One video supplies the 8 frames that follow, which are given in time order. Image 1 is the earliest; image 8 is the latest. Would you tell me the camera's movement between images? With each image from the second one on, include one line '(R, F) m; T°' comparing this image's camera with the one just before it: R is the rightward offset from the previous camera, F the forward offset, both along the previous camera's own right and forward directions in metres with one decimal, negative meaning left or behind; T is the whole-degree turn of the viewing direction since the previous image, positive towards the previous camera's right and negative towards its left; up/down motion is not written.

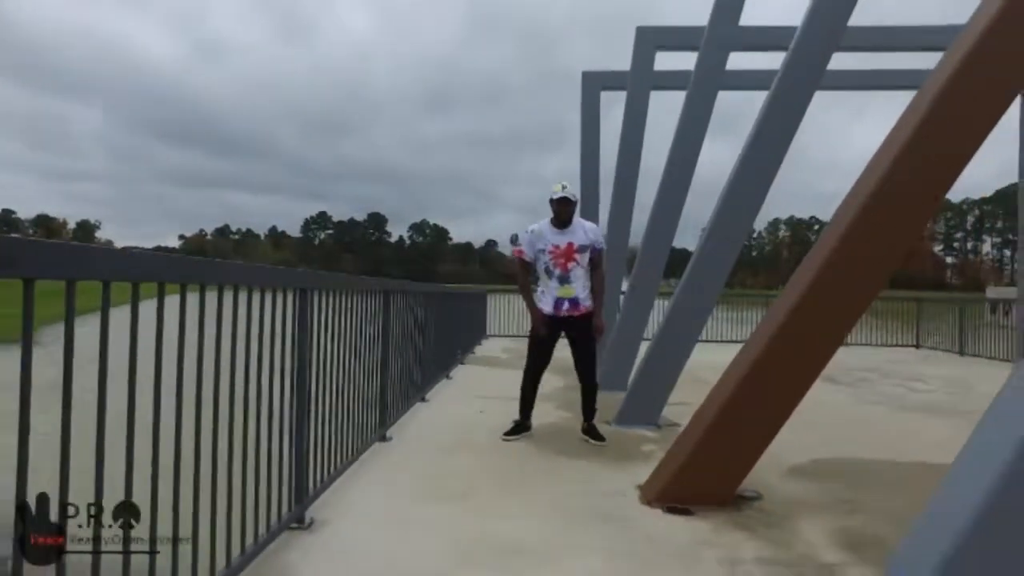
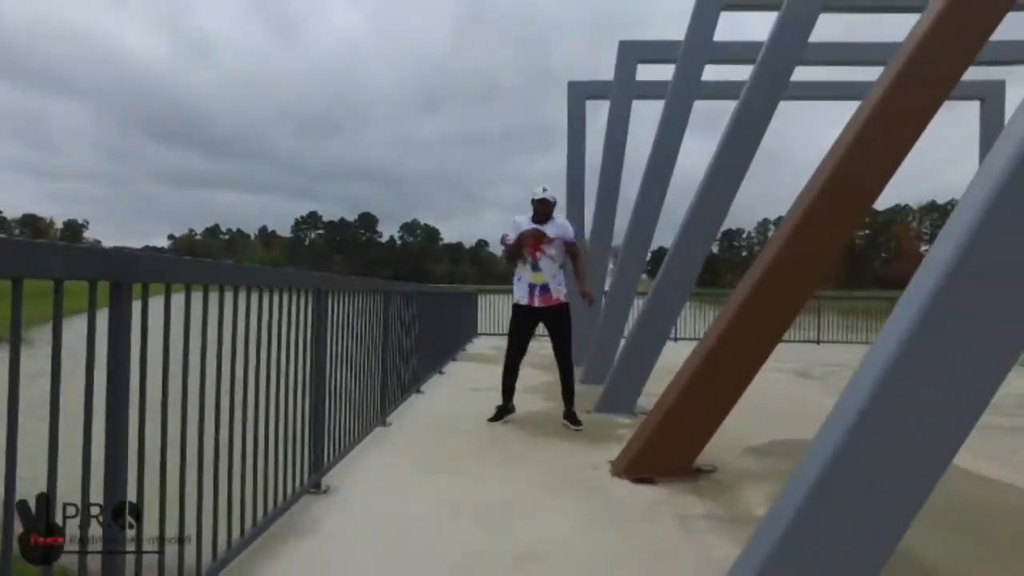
(0.0, -0.6) m; +1°
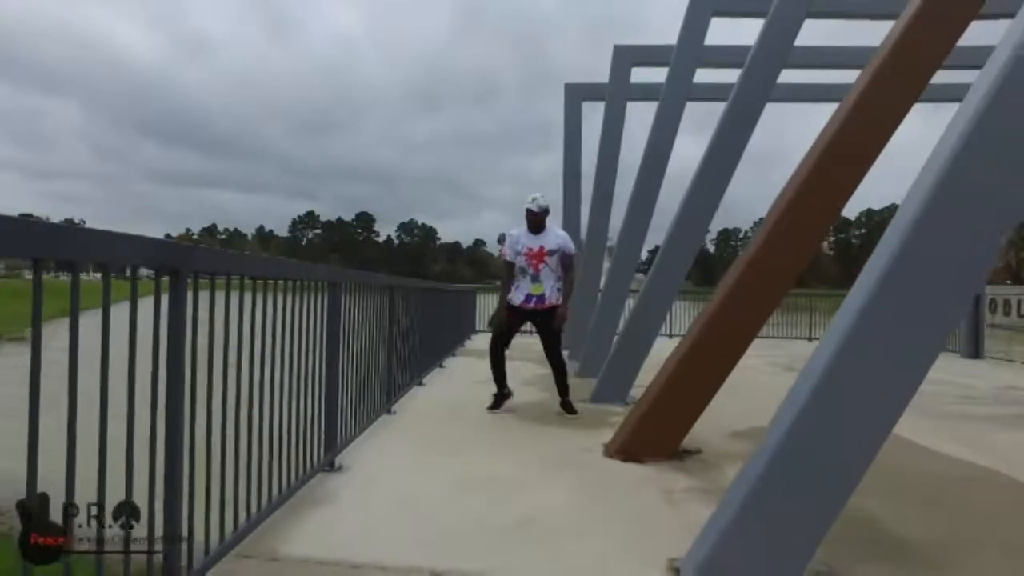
(0.0, -0.3) m; 0°
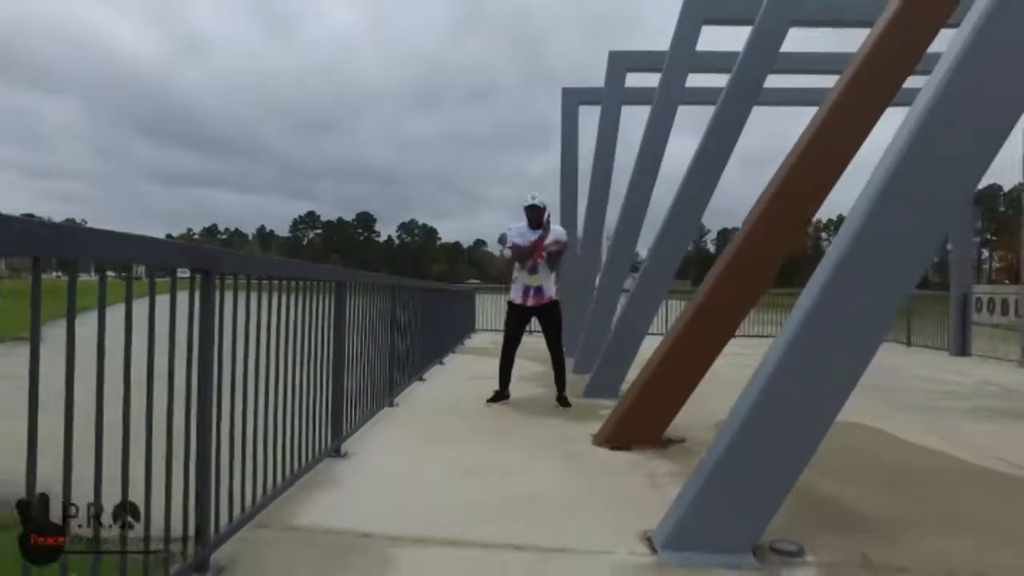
(0.0, -0.3) m; 0°
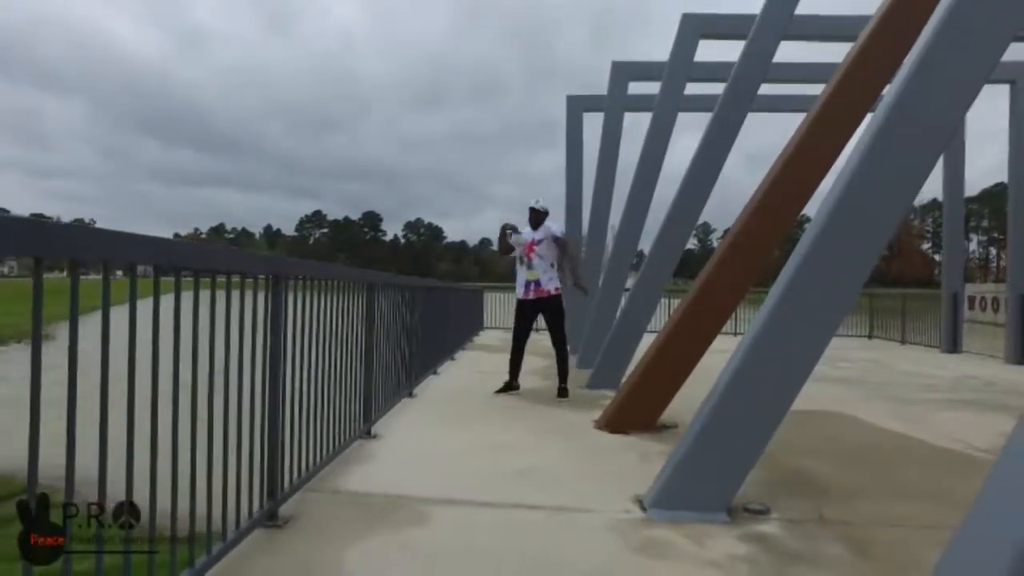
(0.0, -0.6) m; 0°
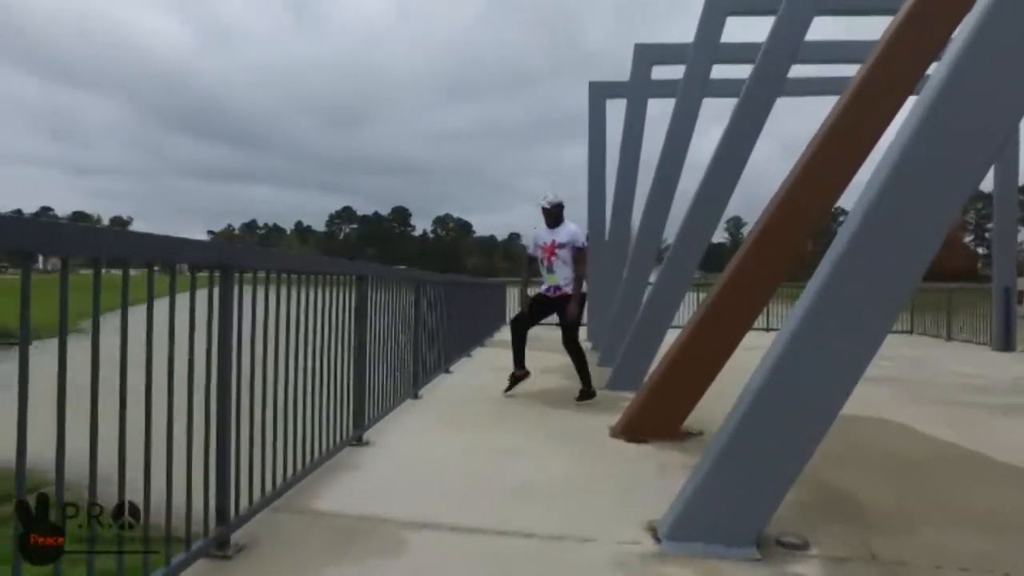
(+0.1, +0.5) m; -2°
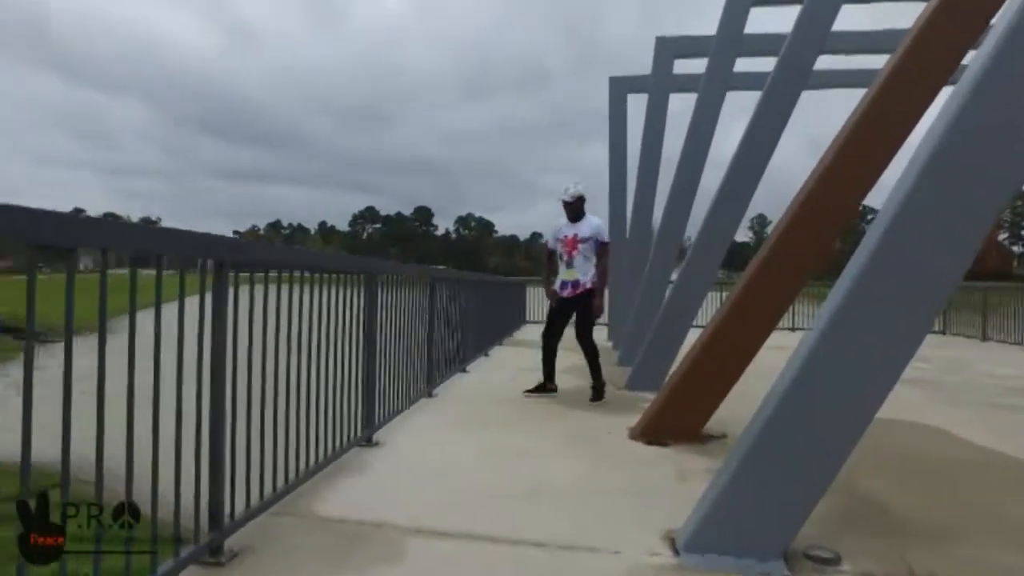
(0.0, +0.2) m; -1°
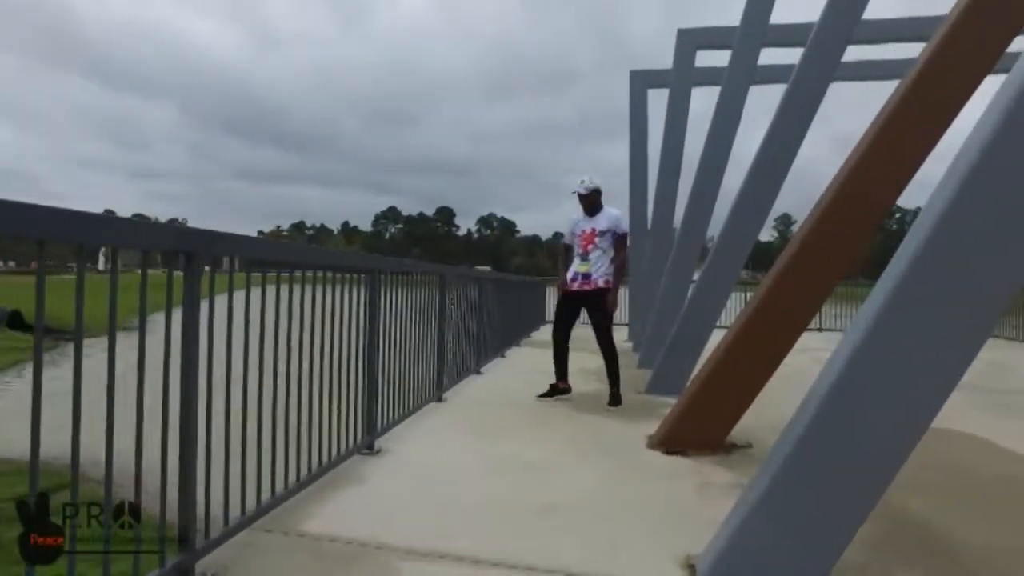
(+0.1, +0.3) m; -1°
